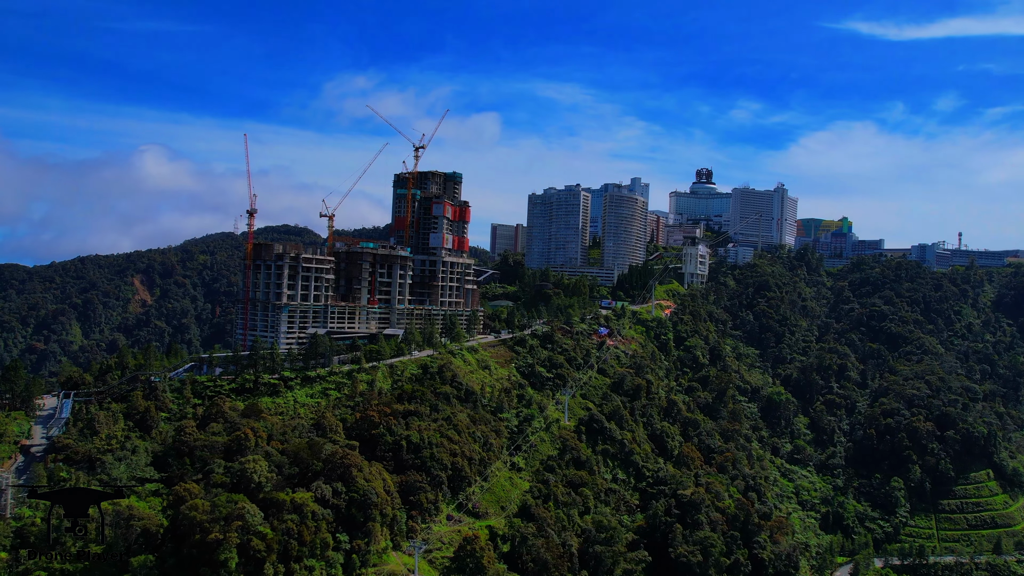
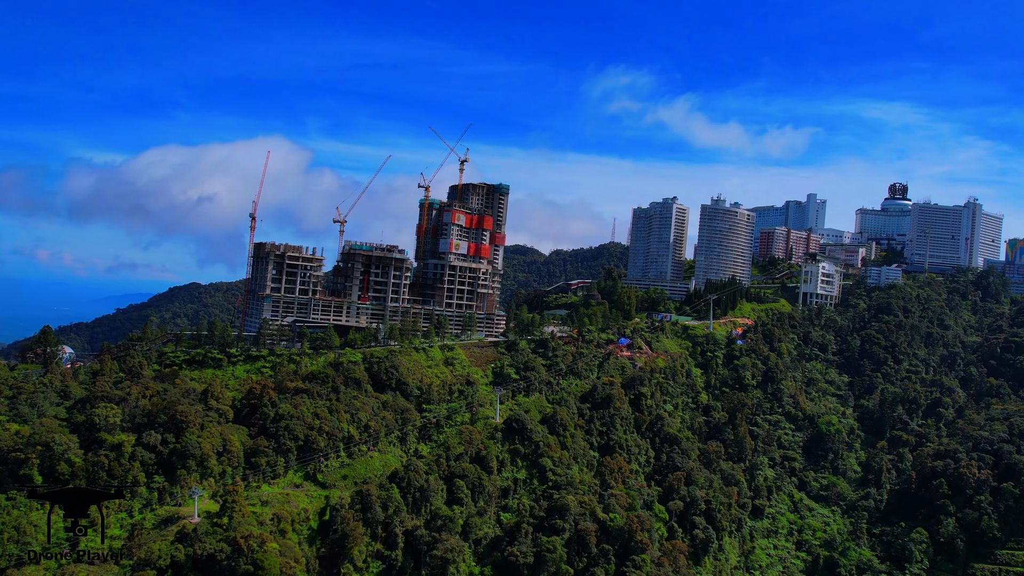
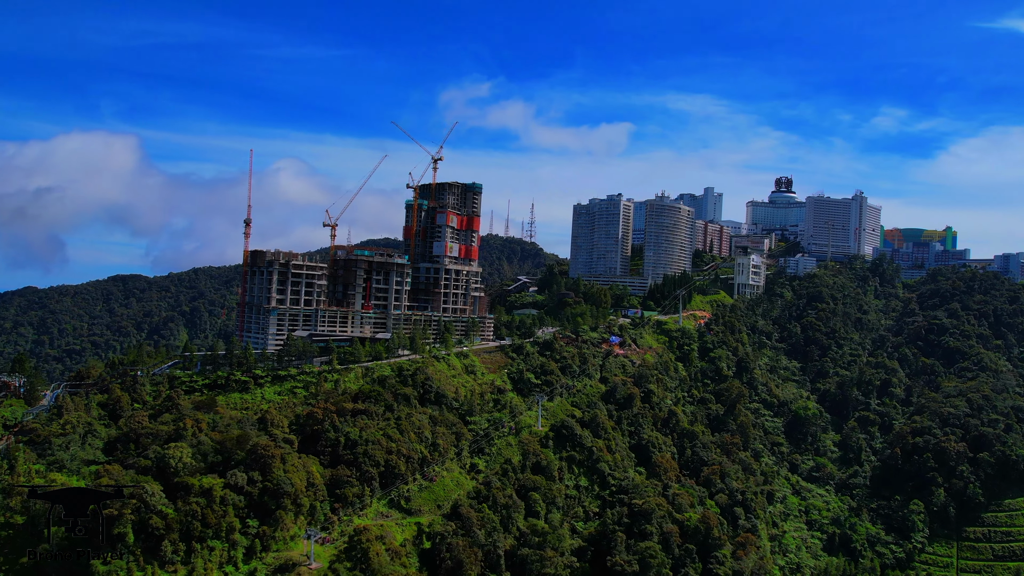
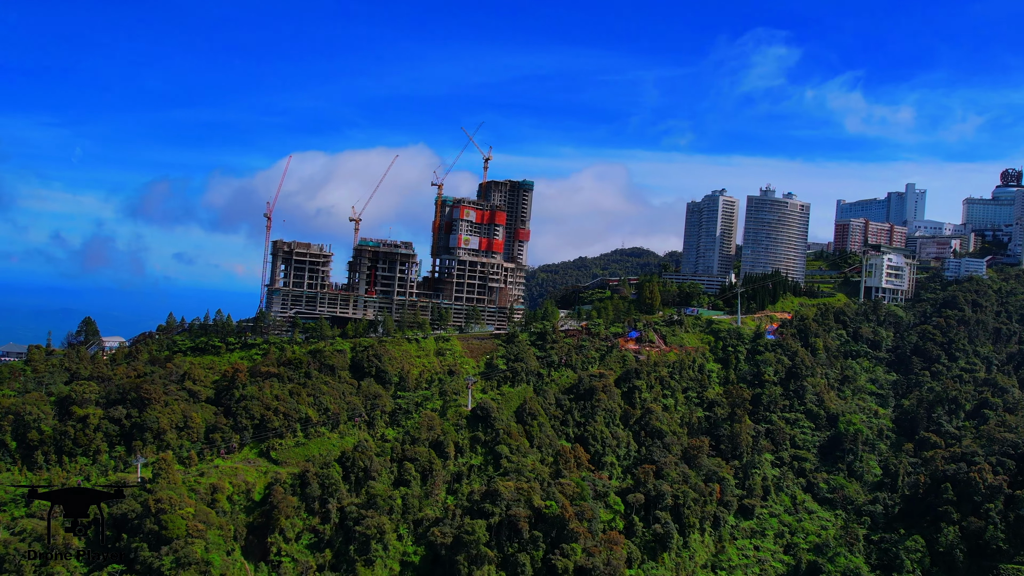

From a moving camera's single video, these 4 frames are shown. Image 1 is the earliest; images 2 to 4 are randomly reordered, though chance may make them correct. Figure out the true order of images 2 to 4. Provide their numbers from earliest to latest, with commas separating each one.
3, 2, 4
